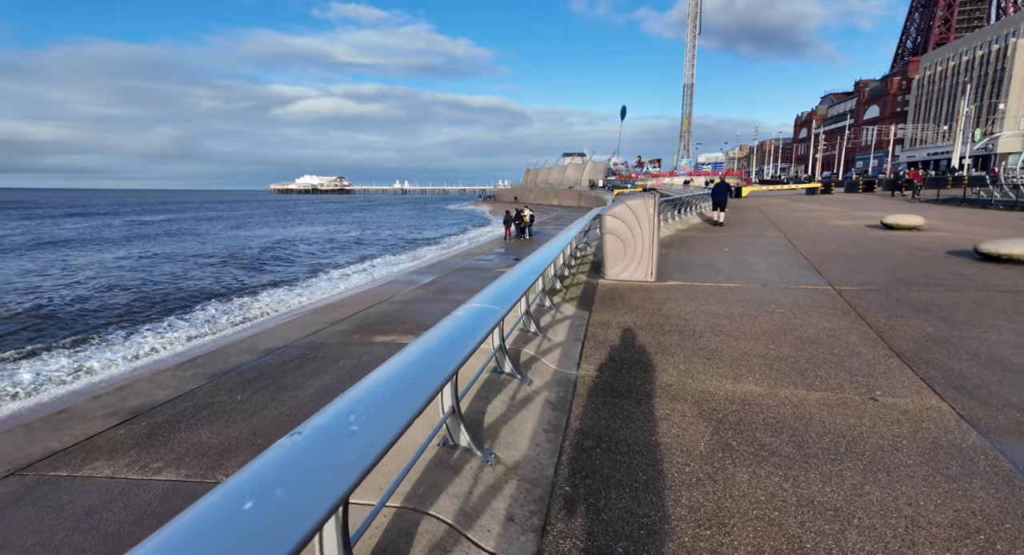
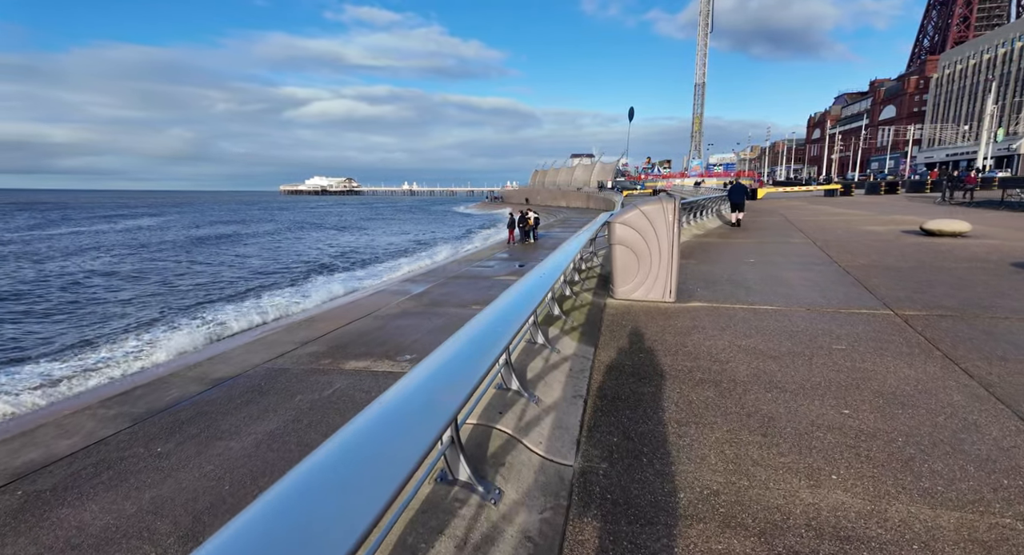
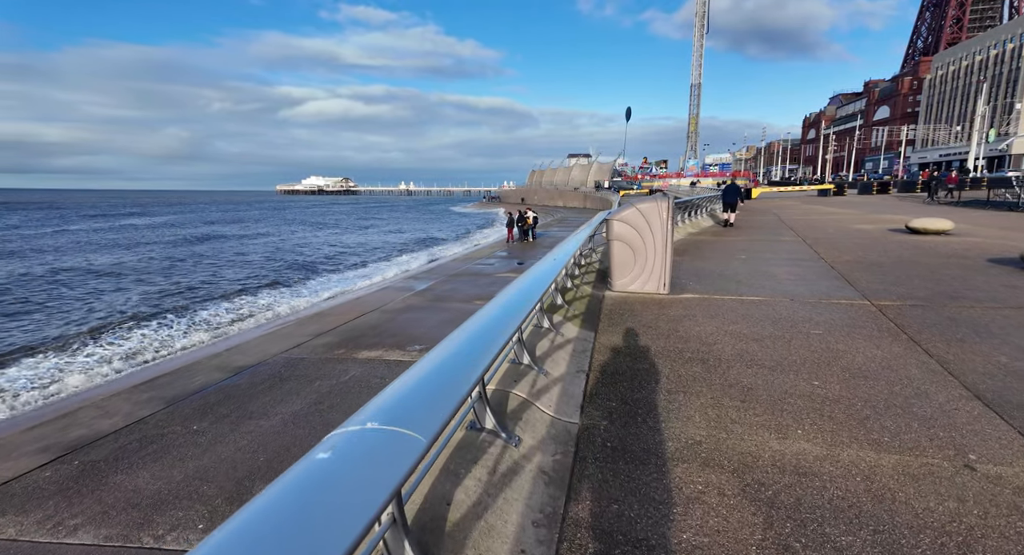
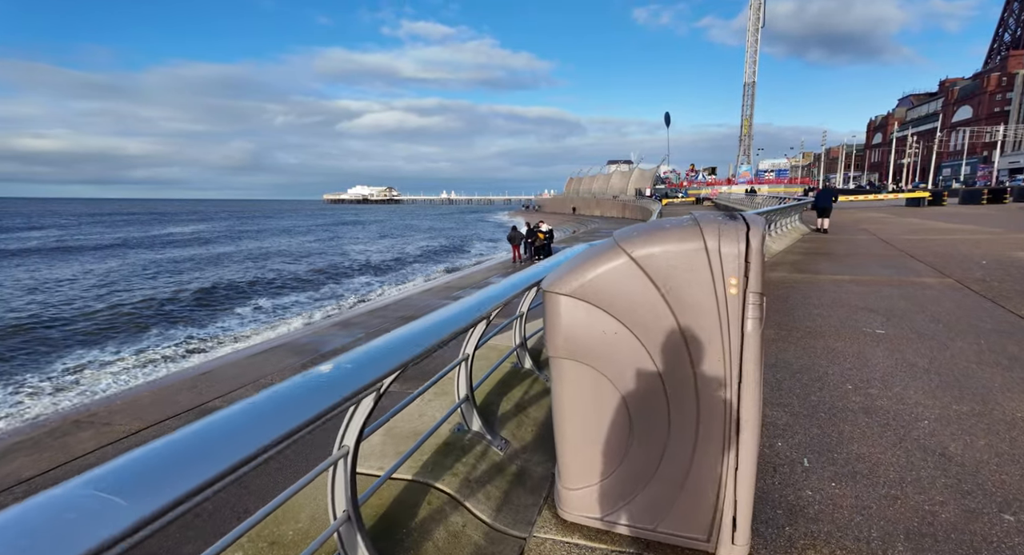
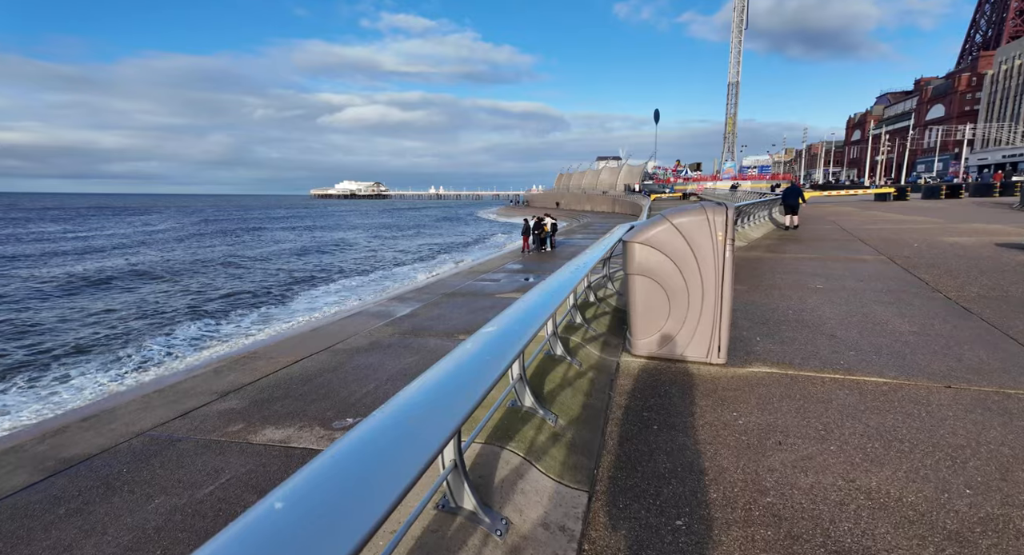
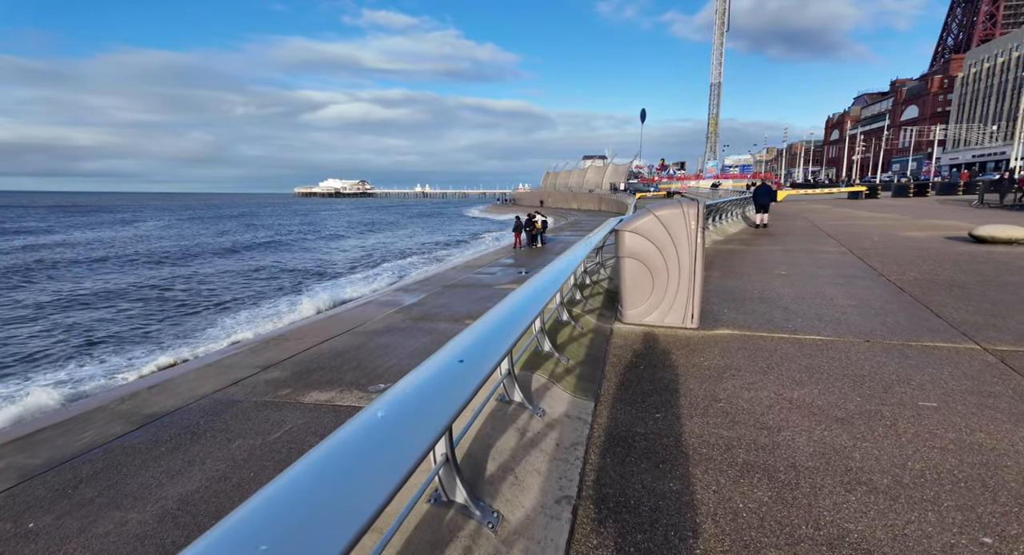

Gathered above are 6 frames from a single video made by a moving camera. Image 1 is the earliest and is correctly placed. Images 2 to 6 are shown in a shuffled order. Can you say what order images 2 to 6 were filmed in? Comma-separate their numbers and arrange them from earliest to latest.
3, 2, 6, 5, 4
